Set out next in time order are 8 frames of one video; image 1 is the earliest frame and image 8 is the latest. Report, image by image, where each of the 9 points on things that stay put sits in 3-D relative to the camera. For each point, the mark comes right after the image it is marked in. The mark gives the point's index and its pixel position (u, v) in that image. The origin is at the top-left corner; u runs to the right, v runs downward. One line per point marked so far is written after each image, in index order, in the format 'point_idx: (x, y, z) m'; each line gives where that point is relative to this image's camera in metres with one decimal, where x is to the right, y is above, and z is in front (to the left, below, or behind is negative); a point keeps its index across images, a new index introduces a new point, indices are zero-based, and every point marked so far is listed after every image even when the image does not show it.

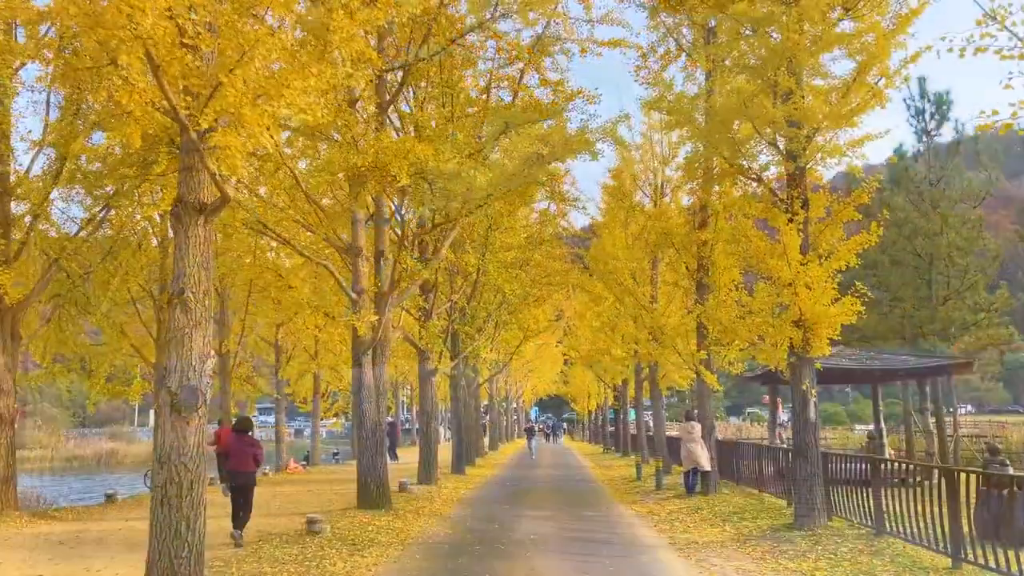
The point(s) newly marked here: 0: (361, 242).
0: (-1.2, +0.4, +6.7) m
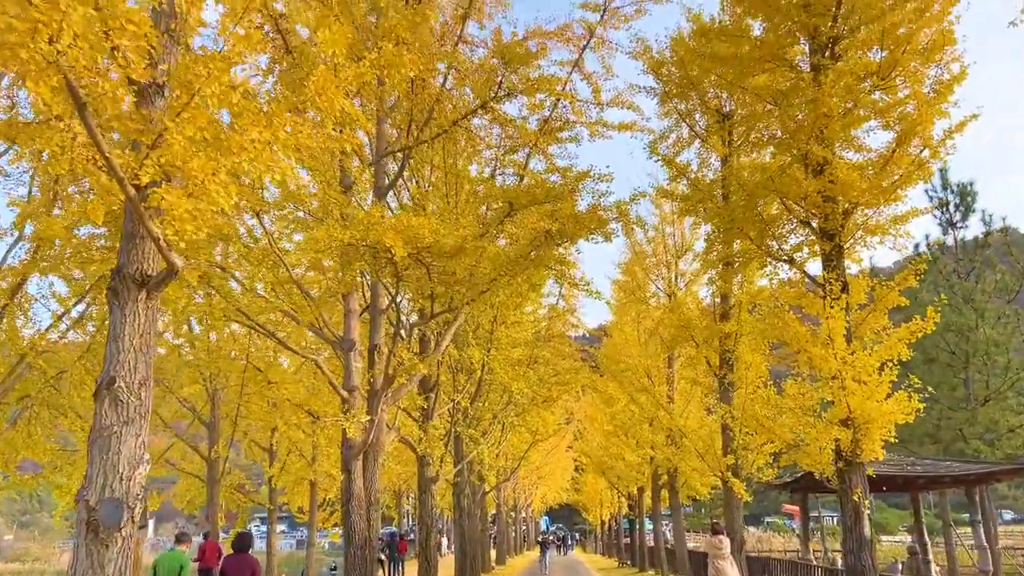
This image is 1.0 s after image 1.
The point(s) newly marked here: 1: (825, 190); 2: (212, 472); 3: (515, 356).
0: (-1.2, -0.3, +6.2) m
1: (+1.7, +0.5, +4.5) m
2: (-3.6, -2.2, +10.0) m
3: (0.0, -0.7, +8.1) m
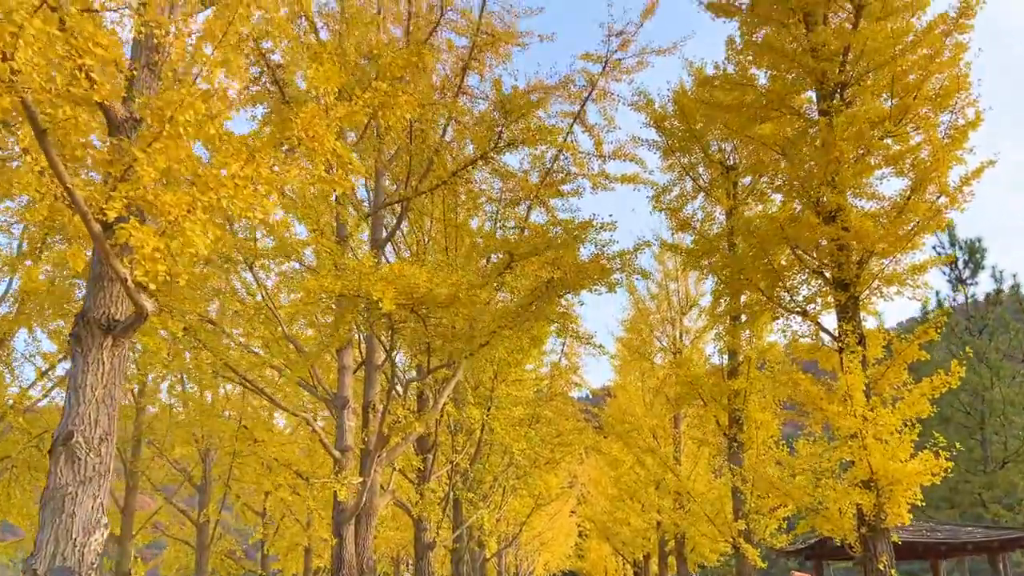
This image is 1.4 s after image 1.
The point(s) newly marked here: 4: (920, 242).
0: (-1.2, -0.7, +5.9) m
1: (+1.7, +0.3, +4.3) m
2: (-3.6, -2.9, +9.6) m
3: (0.0, -1.2, +7.8) m
4: (+2.1, +0.2, +4.2) m
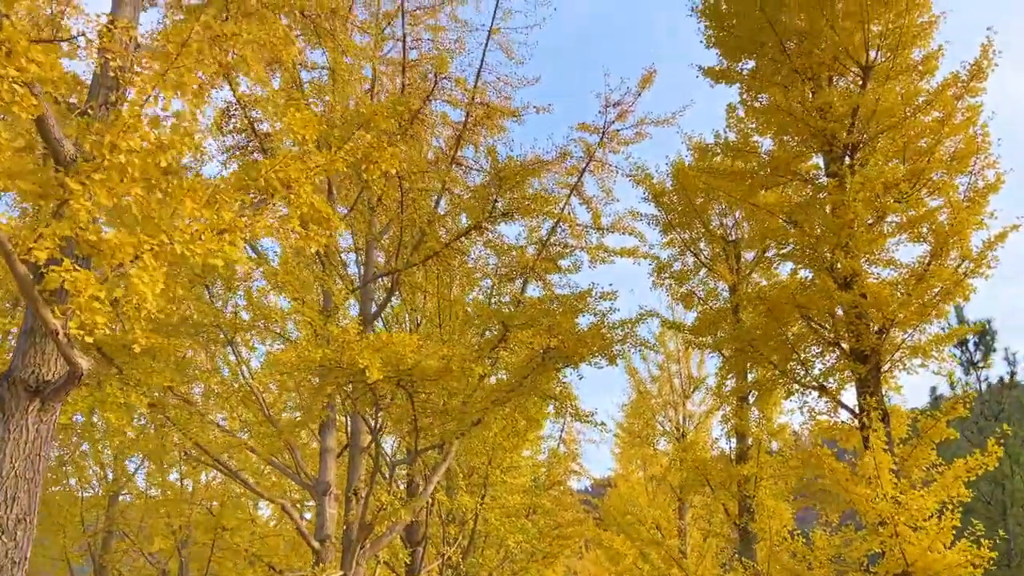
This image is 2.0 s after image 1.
0: (-1.2, -1.2, +5.5) m
1: (+1.7, -0.1, +4.0) m
2: (-3.6, -3.7, +8.9) m
3: (0.0, -1.9, +7.3) m
4: (+2.0, -0.1, +3.9) m
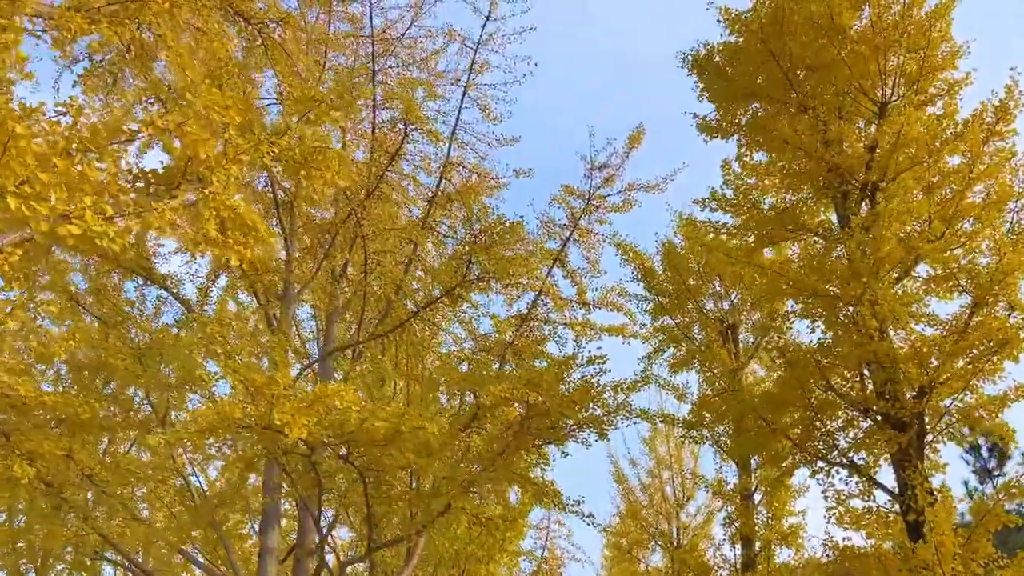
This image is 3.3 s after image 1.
0: (-1.4, -1.6, +4.6) m
1: (+1.5, -0.3, +3.4) m
2: (-3.9, -4.6, +7.6) m
3: (-0.2, -2.6, +6.4) m
4: (+1.9, -0.3, +3.3) m
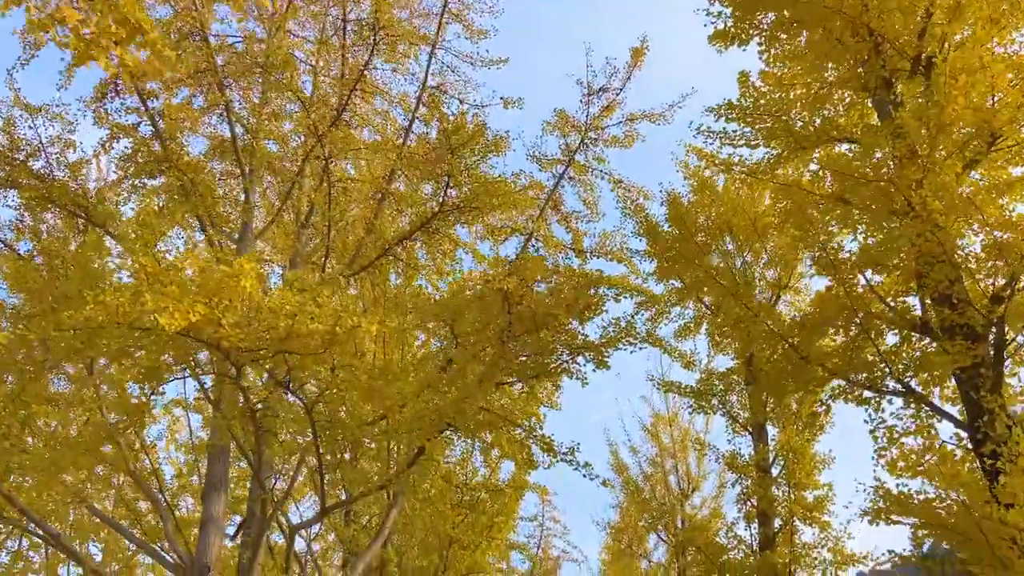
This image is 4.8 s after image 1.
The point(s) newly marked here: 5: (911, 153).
0: (-1.4, -1.3, +4.0) m
1: (+1.5, +0.1, +2.8) m
2: (-4.0, -4.3, +6.9) m
3: (-0.3, -2.2, +5.7) m
4: (+1.9, +0.1, +2.7) m
5: (+1.4, +0.5, +3.1) m
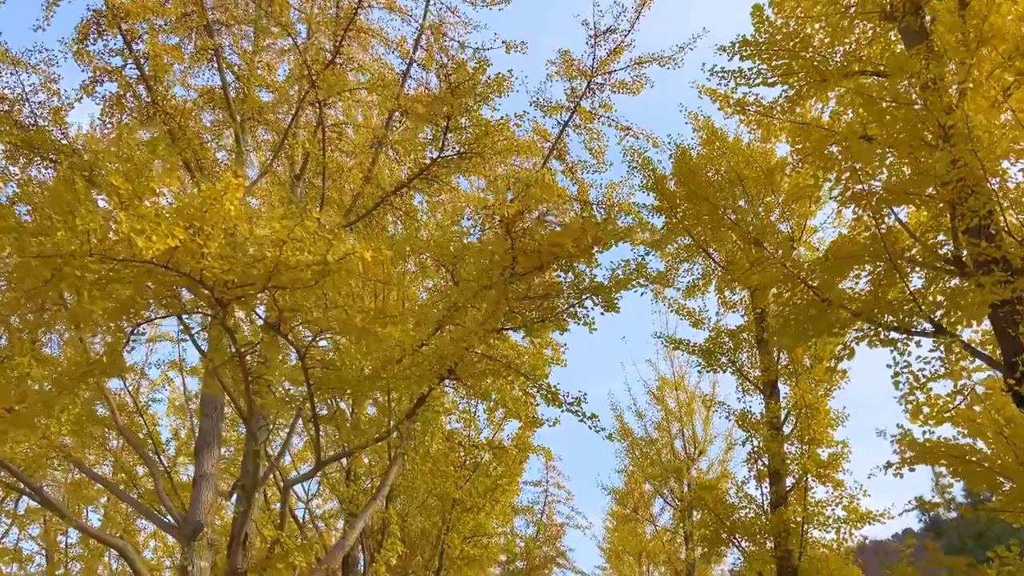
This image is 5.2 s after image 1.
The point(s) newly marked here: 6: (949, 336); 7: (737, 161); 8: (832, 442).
0: (-1.4, -1.0, +3.8) m
1: (+1.5, +0.3, +2.6) m
2: (-3.9, -4.0, +6.8) m
3: (-0.3, -1.9, +5.6) m
4: (+1.9, +0.3, +2.5) m
5: (+1.5, +0.7, +2.9) m
6: (+1.4, -0.2, +2.7) m
7: (+1.5, +0.9, +5.7) m
8: (+1.7, -0.8, +4.5) m
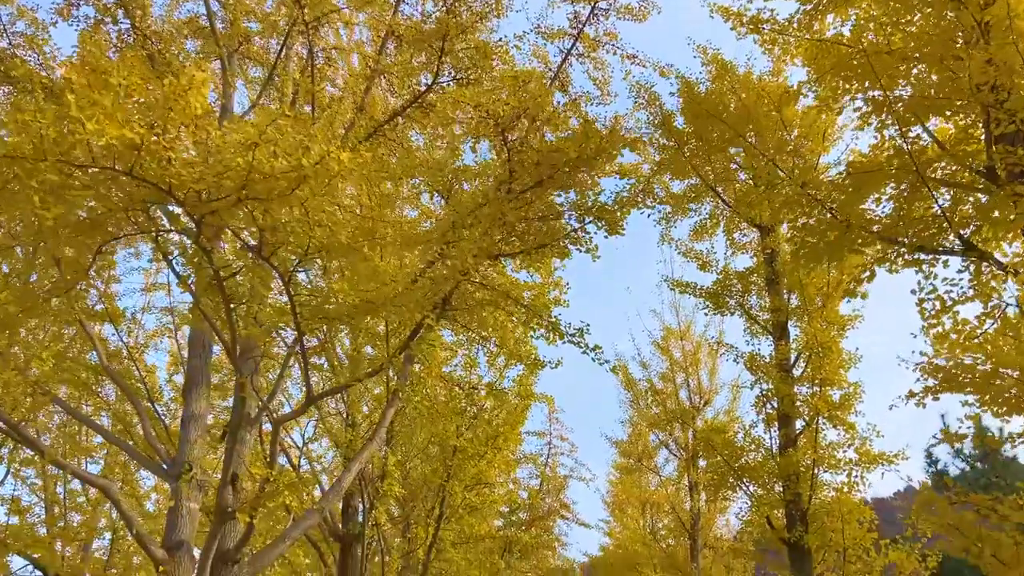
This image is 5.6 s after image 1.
0: (-1.4, -0.7, +3.7) m
1: (+1.5, +0.5, +2.4) m
2: (-3.9, -3.5, +6.8) m
3: (-0.3, -1.6, +5.5) m
4: (+1.9, +0.5, +2.3) m
5: (+1.4, +0.9, +2.6) m
6: (+1.4, +0.1, +2.5) m
7: (+1.5, +1.3, +5.4) m
8: (+1.7, -0.5, +4.3) m
